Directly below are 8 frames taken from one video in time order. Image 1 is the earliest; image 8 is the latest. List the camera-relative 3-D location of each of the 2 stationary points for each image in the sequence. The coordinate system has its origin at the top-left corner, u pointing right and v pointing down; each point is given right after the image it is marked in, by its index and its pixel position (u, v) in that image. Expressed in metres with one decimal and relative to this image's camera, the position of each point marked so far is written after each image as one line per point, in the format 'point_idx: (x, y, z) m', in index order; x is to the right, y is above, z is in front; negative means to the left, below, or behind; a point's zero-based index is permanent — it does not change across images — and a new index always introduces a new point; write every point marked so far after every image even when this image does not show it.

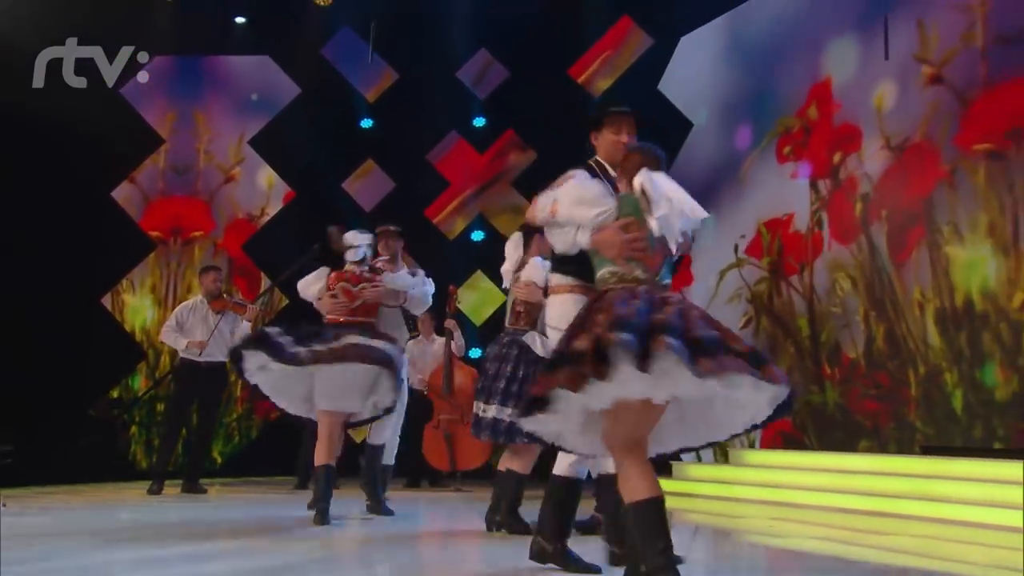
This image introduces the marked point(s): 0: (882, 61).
0: (+2.4, +1.3, +4.1) m
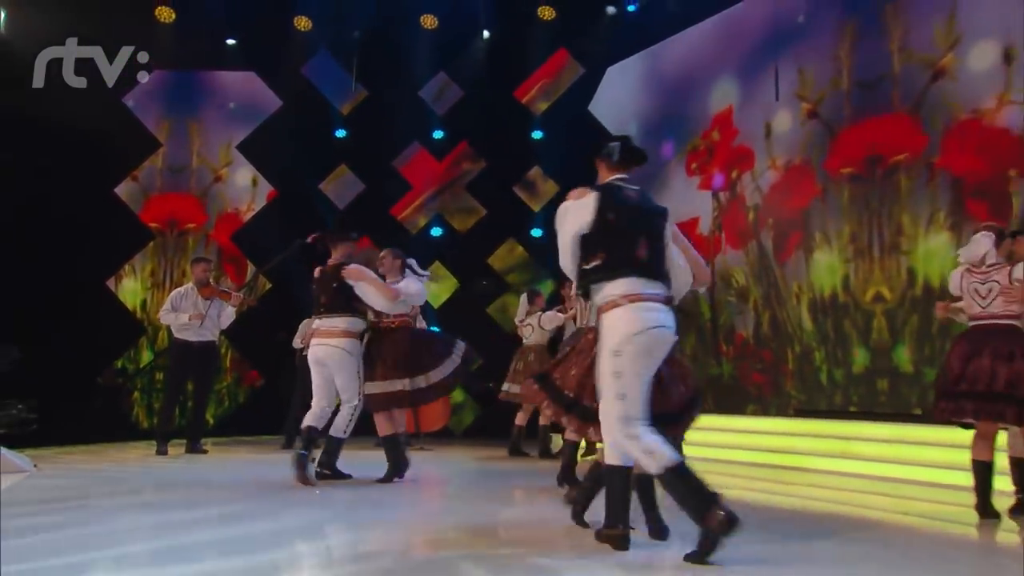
0: (+2.0, +1.4, +4.9) m
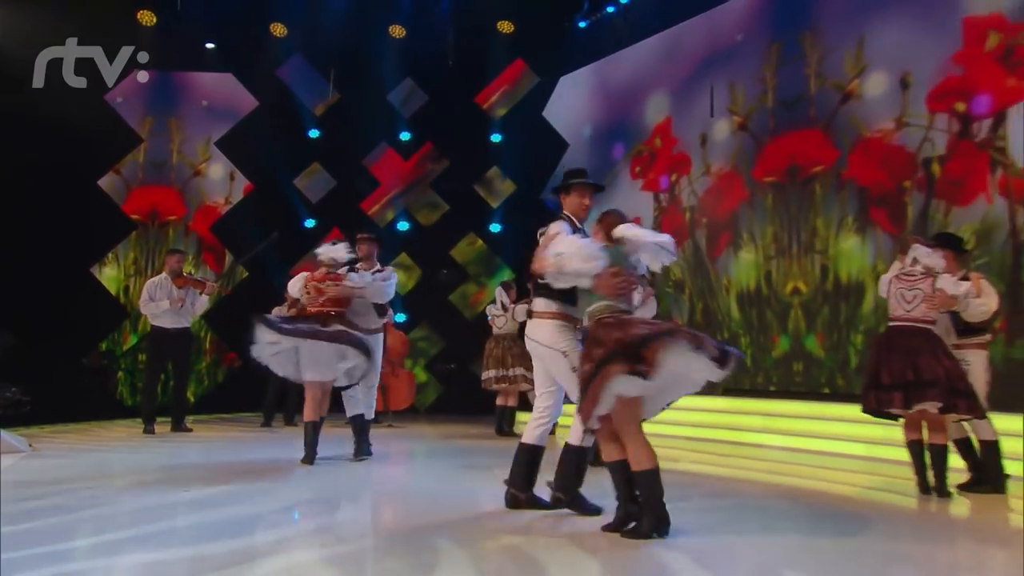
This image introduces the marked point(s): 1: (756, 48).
0: (+1.7, +1.4, +5.4) m
1: (+2.0, +1.9, +5.2) m
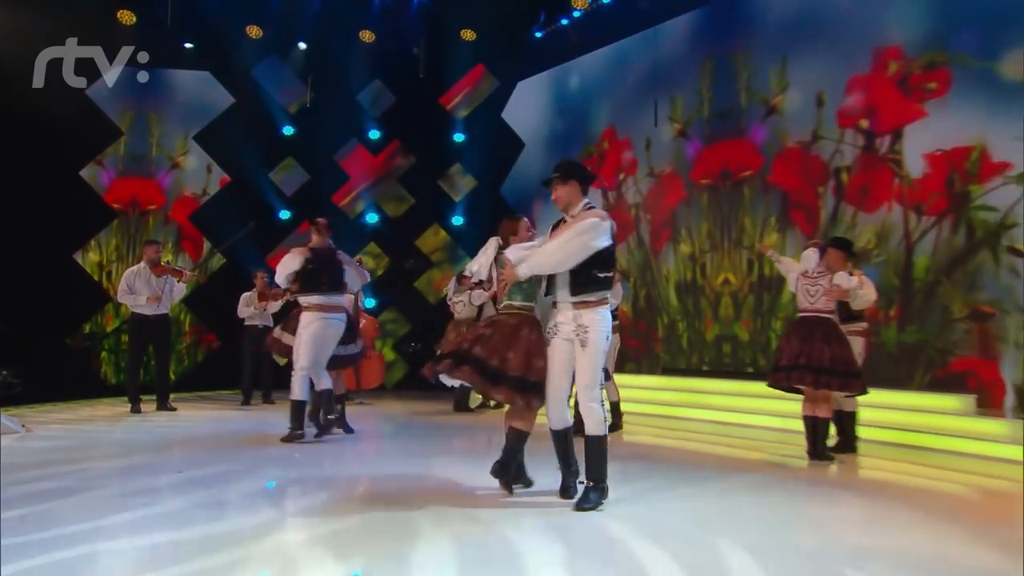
0: (+1.3, +1.5, +5.9) m
1: (+1.7, +2.0, +5.8) m
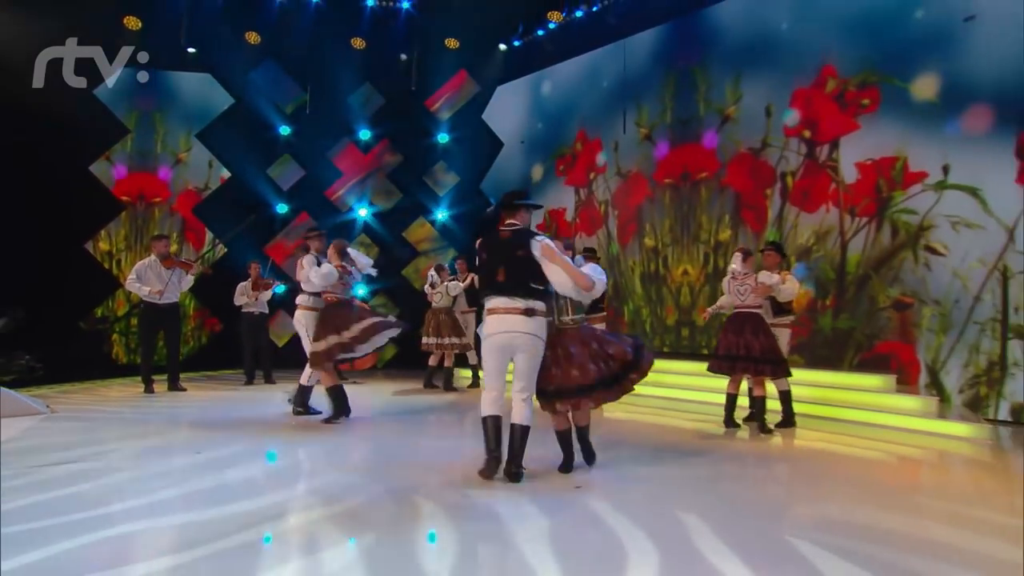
0: (+1.1, +1.6, +6.5) m
1: (+1.5, +2.1, +6.3) m
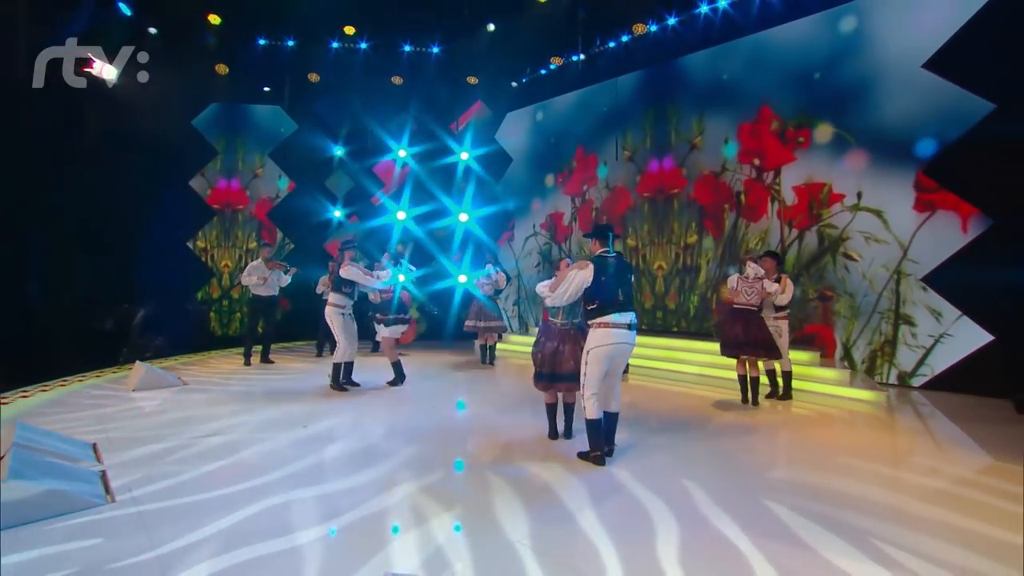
0: (+1.3, +1.8, +7.9) m
1: (+1.6, +2.2, +7.7) m
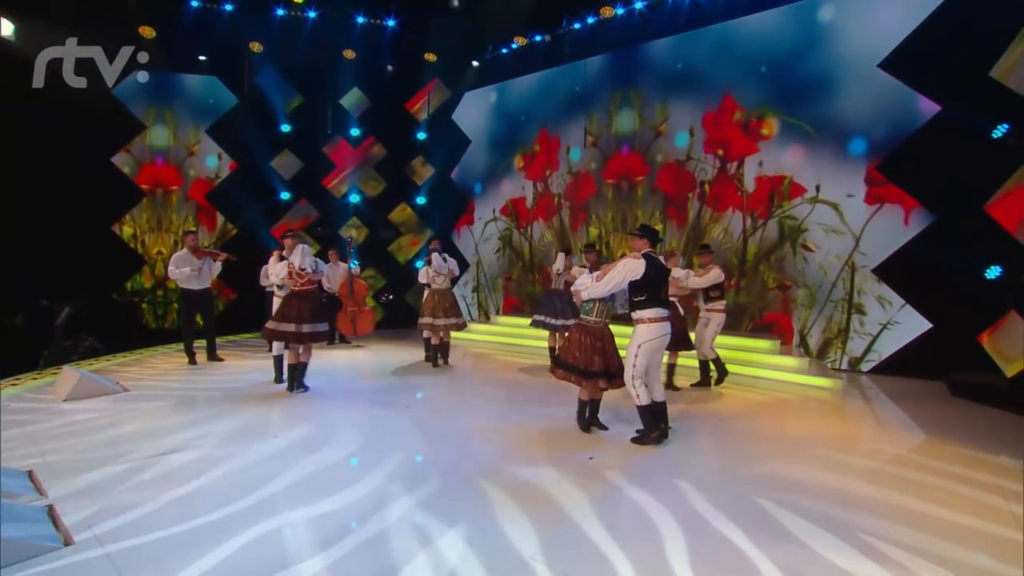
0: (+0.8, +1.9, +7.8) m
1: (+1.1, +2.4, +7.6) m
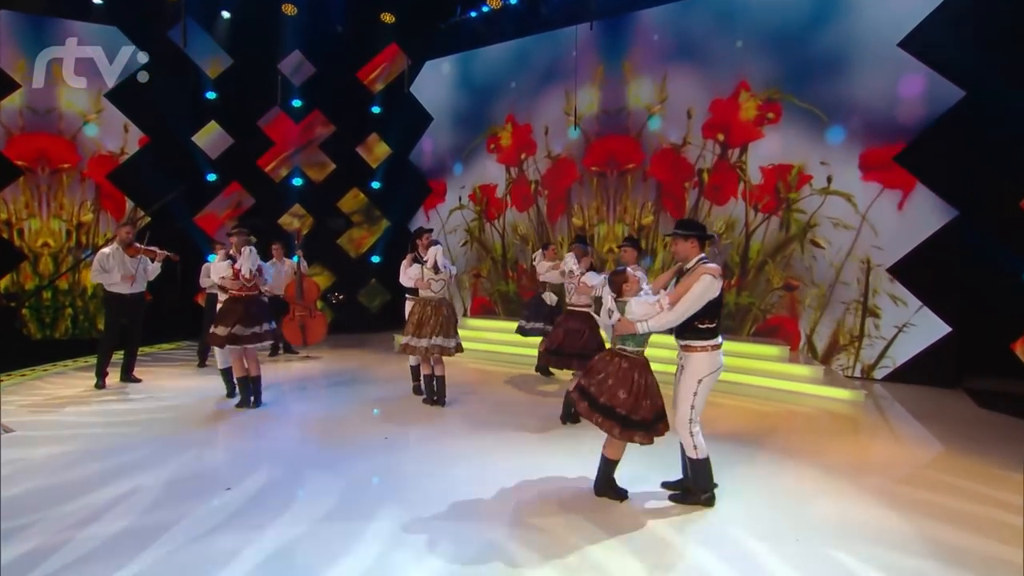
0: (+0.5, +1.9, +6.8) m
1: (+0.8, +2.4, +6.7) m
